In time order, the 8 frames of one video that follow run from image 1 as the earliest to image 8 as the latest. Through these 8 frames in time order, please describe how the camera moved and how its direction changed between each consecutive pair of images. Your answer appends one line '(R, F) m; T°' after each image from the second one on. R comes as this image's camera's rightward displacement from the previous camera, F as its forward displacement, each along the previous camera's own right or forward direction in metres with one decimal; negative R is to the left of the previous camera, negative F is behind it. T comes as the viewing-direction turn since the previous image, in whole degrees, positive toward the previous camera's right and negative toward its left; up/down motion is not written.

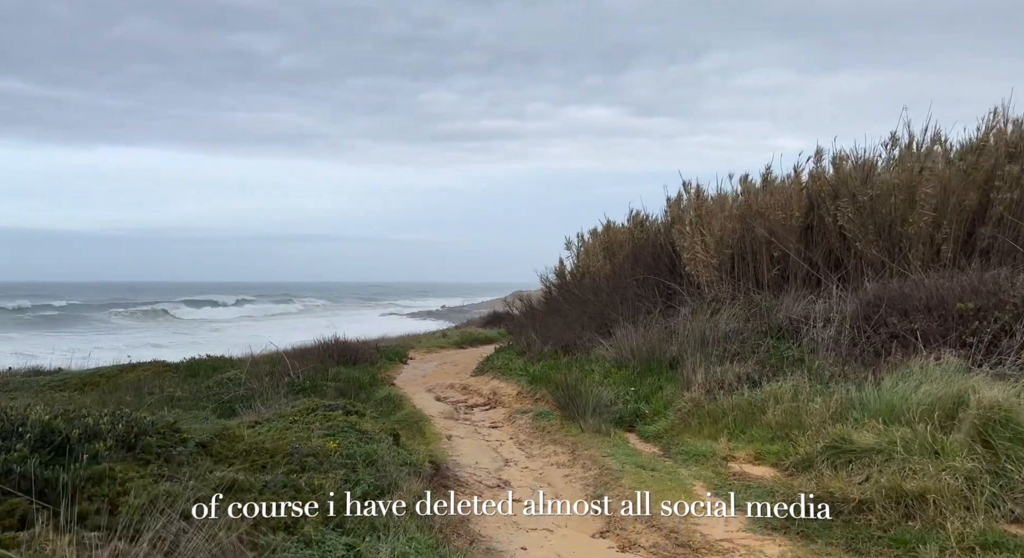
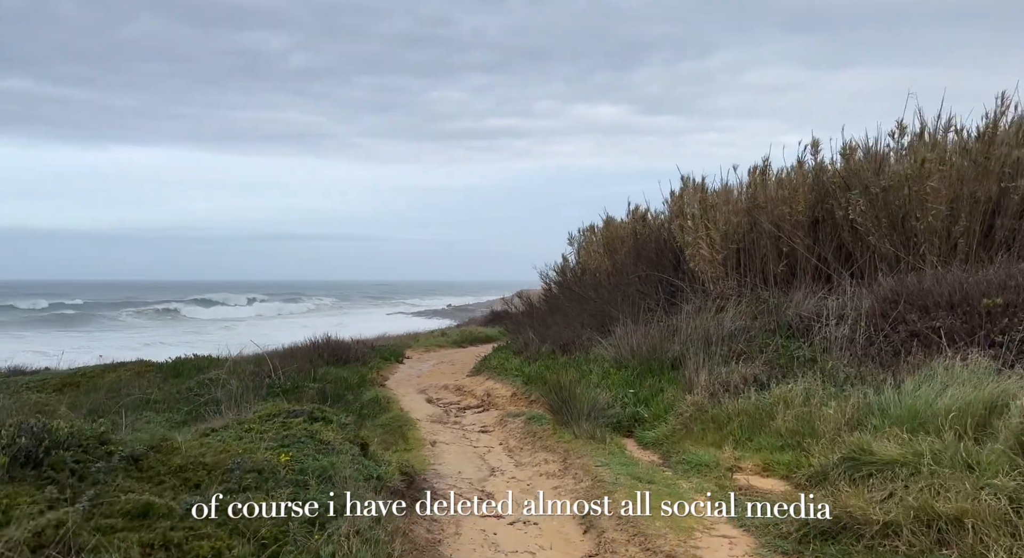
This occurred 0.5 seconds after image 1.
(+0.2, +0.6) m; 0°
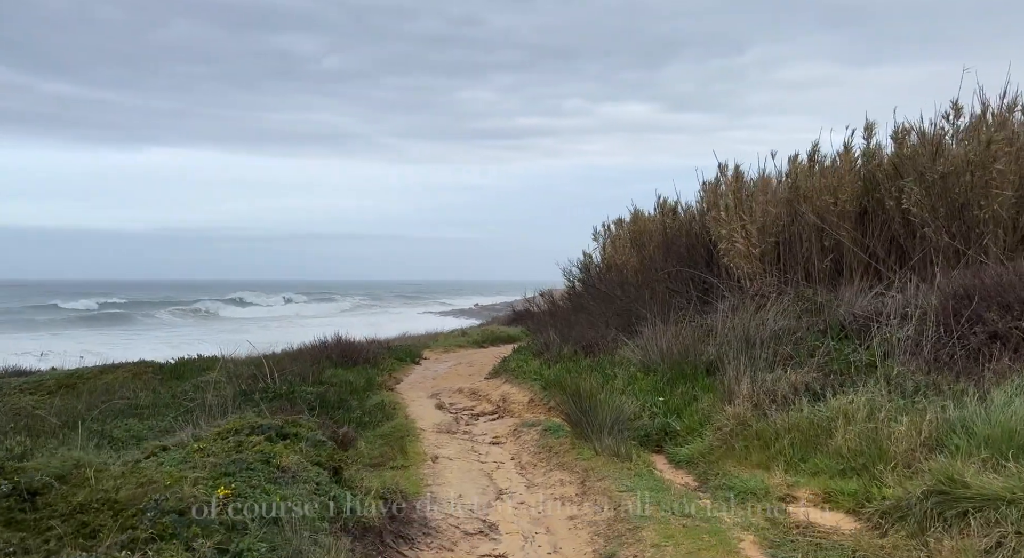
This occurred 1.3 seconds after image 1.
(+0.1, +1.0) m; -2°
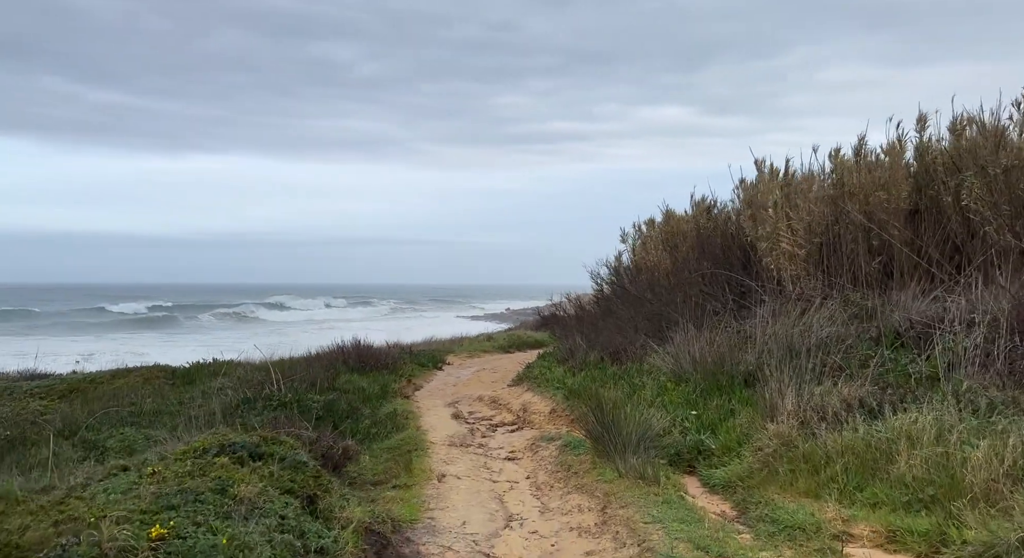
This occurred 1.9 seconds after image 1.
(+0.1, +0.7) m; -2°
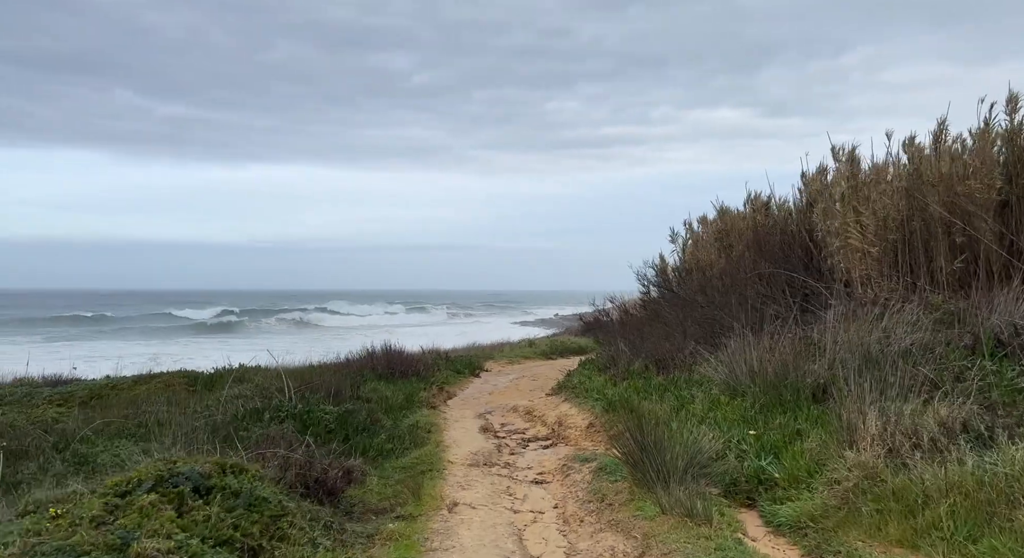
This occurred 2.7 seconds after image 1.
(+0.2, +1.0) m; -3°
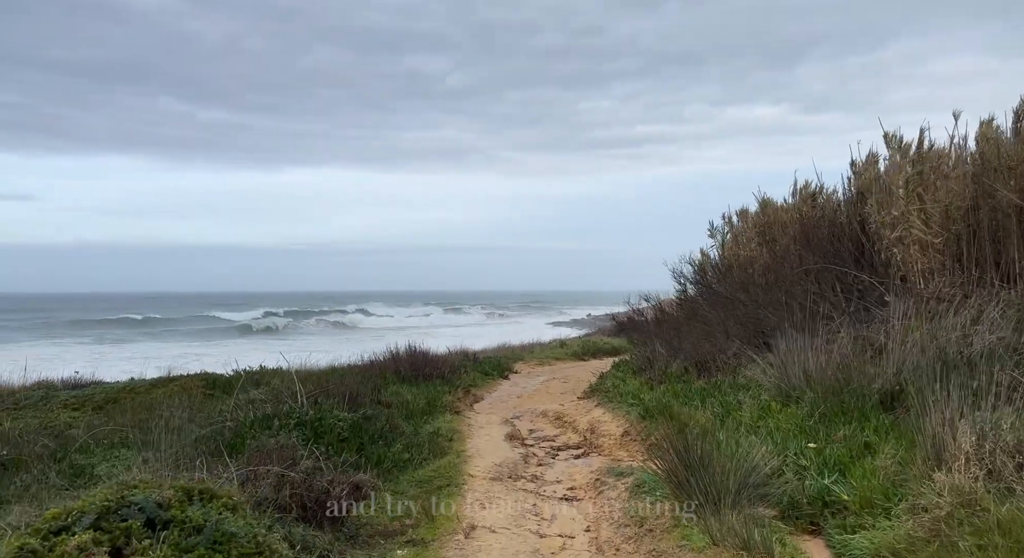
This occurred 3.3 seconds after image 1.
(0.0, +0.7) m; -2°
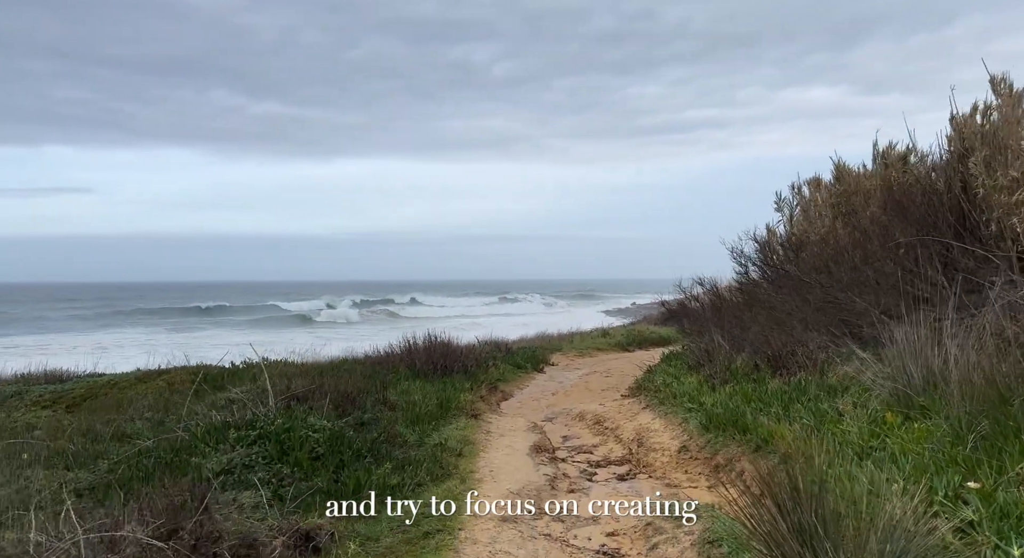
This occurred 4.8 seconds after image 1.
(+0.2, +1.9) m; -3°
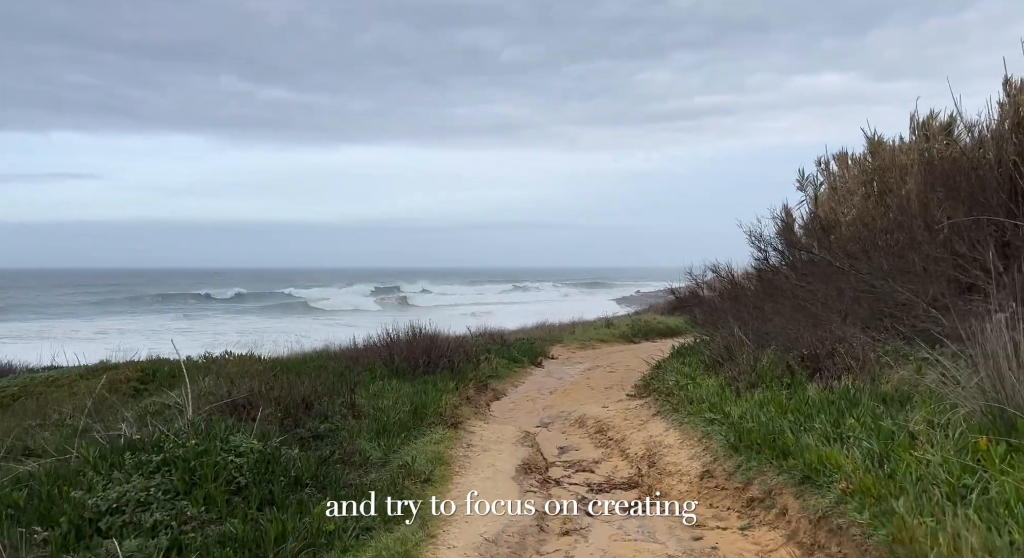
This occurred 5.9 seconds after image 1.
(+0.1, +1.4) m; 0°
